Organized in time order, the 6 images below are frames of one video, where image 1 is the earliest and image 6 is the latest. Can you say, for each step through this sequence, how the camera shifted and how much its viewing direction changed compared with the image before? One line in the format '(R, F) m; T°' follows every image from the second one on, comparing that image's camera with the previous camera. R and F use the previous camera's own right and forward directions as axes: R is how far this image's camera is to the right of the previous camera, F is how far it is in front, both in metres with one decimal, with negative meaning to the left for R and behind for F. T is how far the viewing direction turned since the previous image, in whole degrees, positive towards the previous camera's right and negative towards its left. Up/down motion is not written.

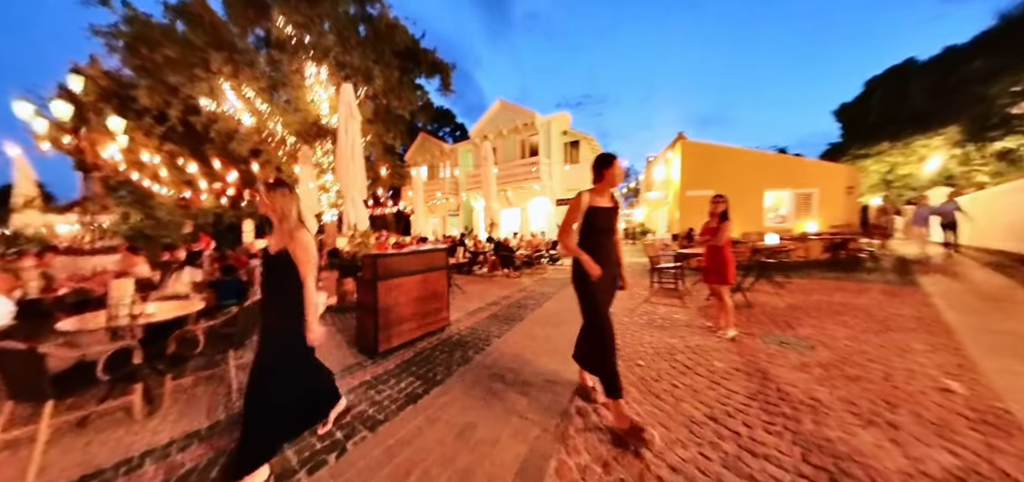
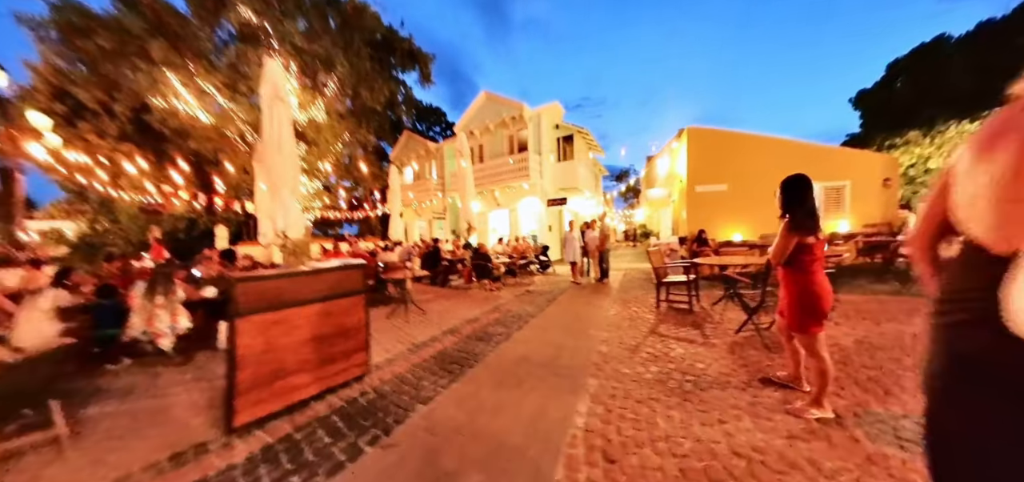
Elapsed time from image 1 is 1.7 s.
(+0.8, +1.7) m; 0°
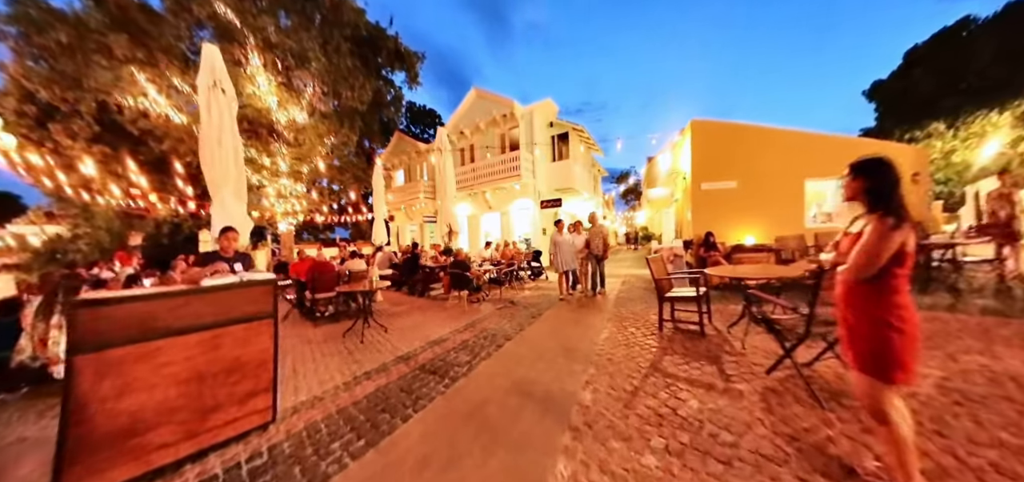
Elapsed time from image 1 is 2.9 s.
(+0.5, +1.0) m; 0°
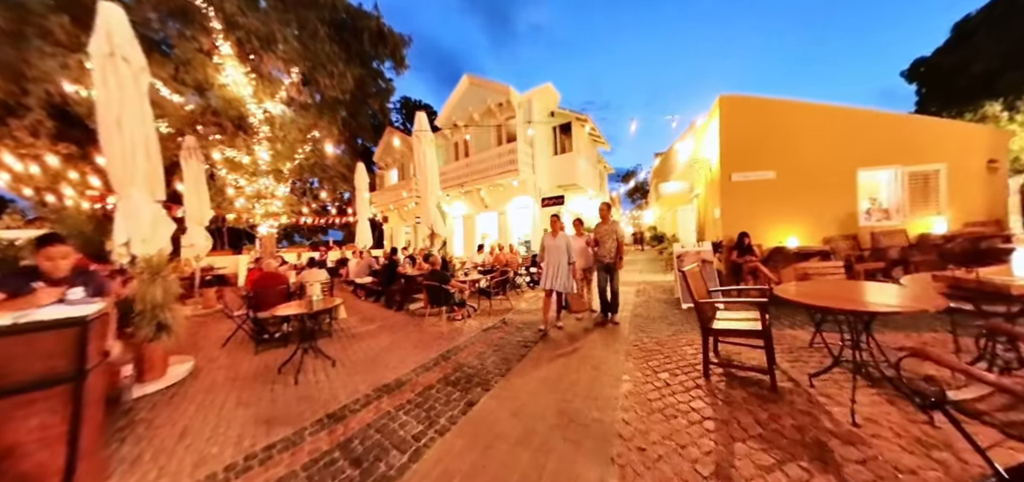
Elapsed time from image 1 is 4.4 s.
(+0.3, +1.4) m; -1°
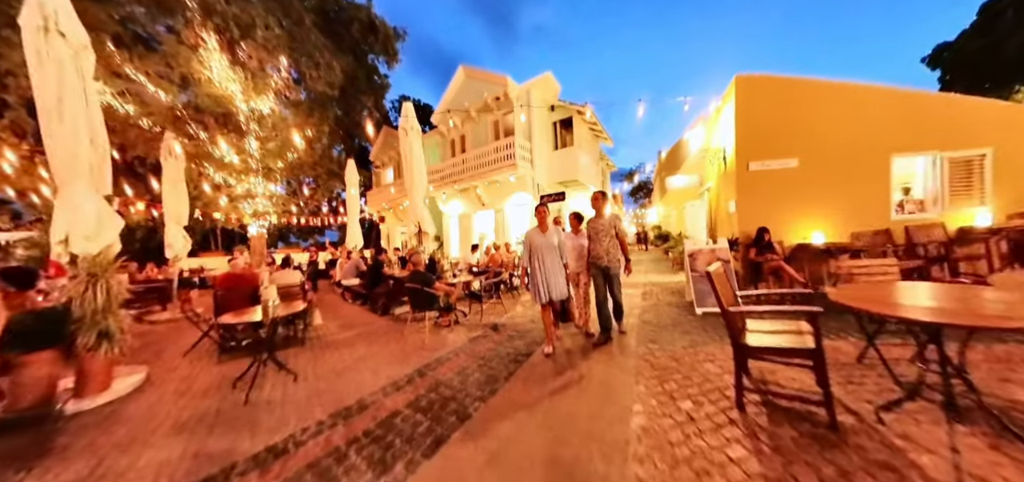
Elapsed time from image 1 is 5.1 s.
(+0.2, +0.7) m; 0°
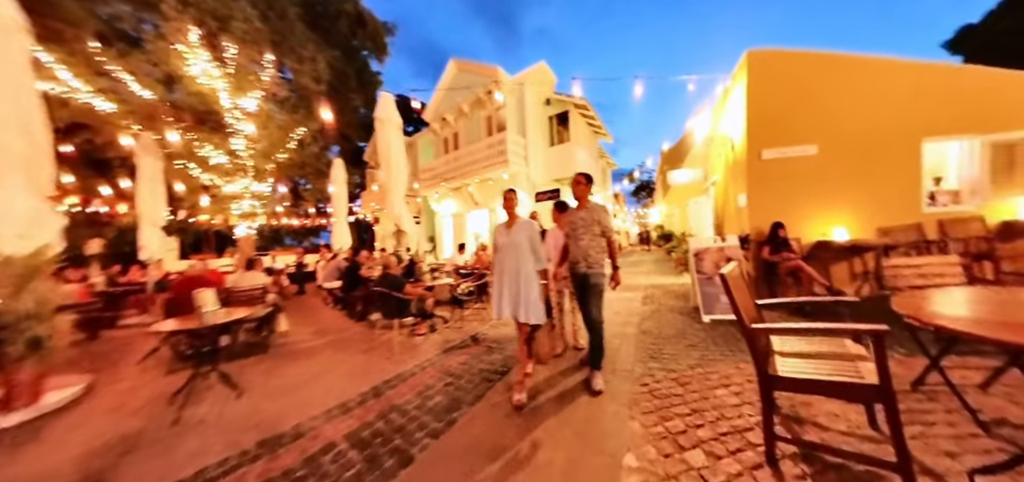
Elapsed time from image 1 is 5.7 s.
(+0.4, +0.6) m; 0°
